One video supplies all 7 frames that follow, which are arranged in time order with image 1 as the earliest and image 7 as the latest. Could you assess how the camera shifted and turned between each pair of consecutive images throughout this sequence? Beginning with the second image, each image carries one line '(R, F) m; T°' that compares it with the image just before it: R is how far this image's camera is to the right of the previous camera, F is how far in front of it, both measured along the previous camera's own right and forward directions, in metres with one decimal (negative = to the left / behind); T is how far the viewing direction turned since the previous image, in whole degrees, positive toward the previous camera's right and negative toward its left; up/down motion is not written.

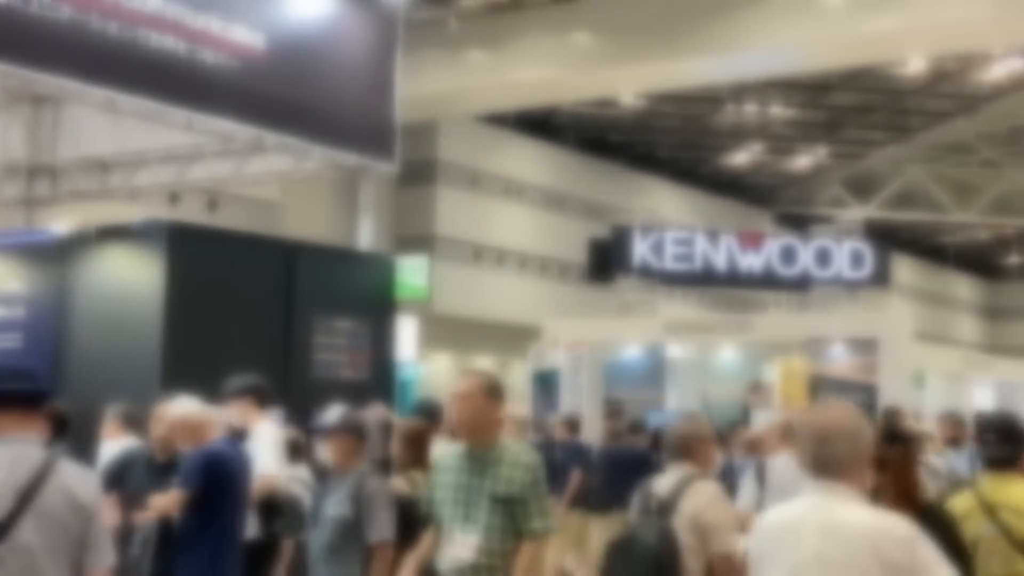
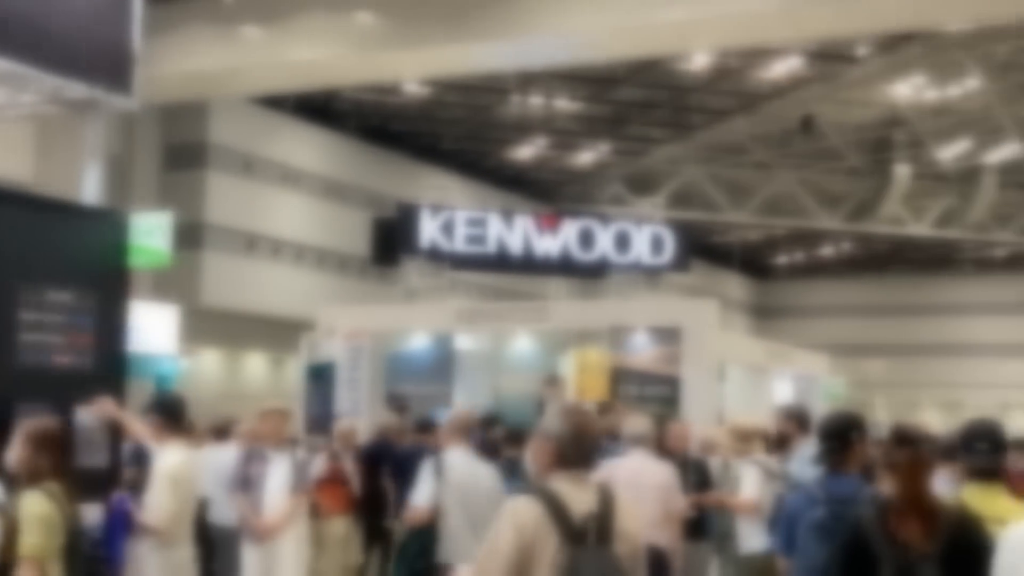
(0.0, +0.5) m; +9°
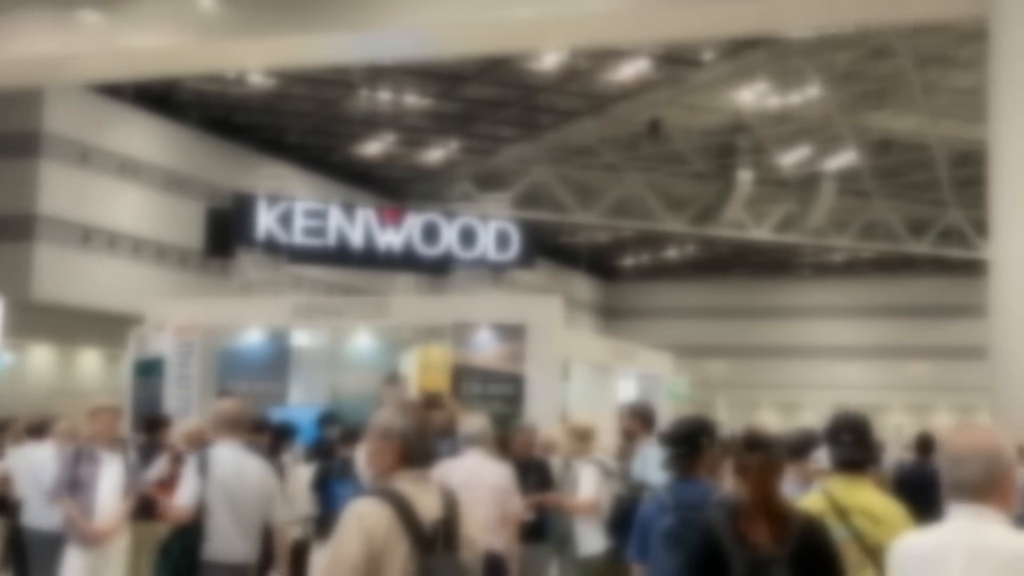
(0.0, +0.1) m; +6°
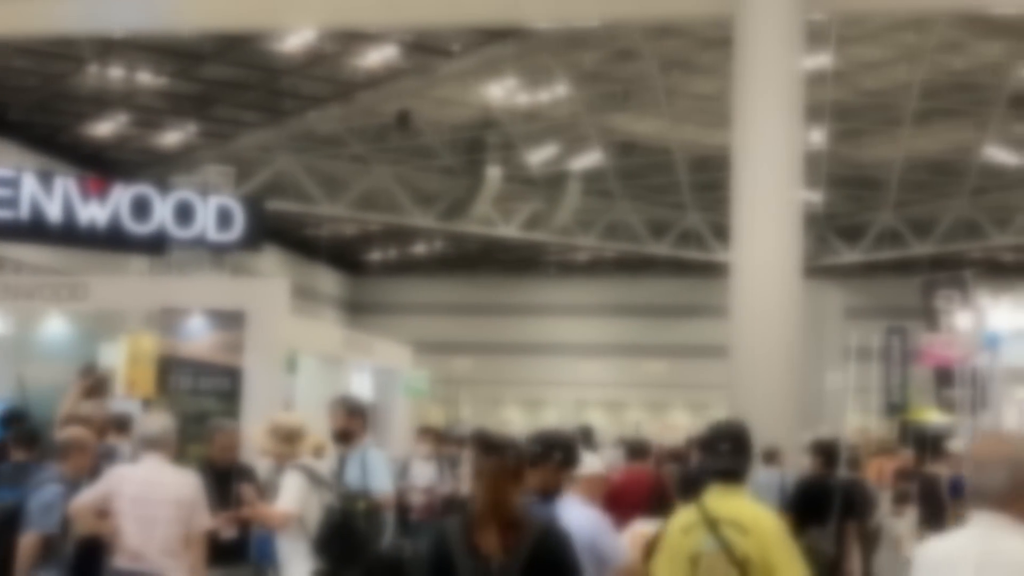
(+0.1, +0.4) m; +11°
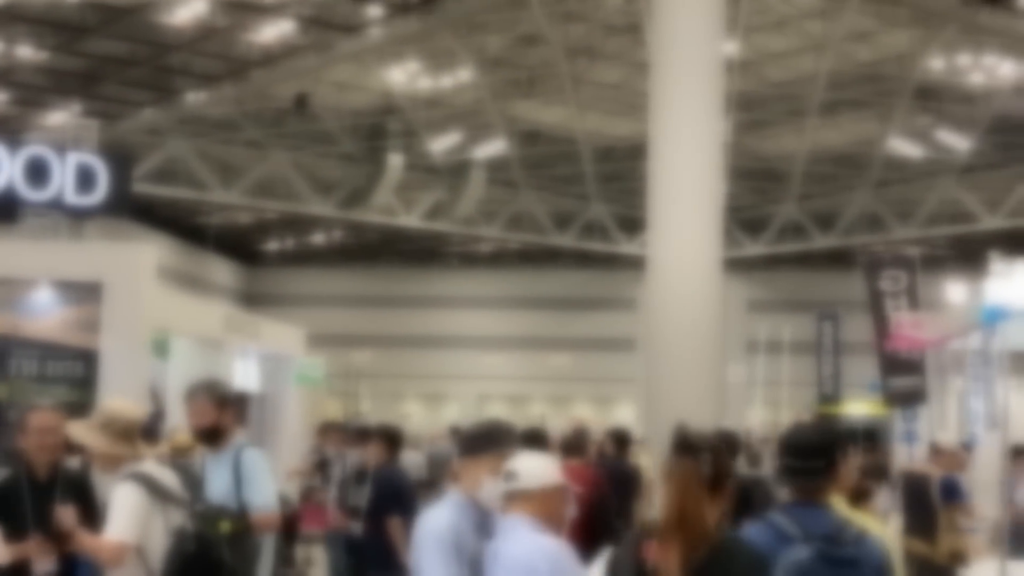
(0.0, +0.6) m; +4°
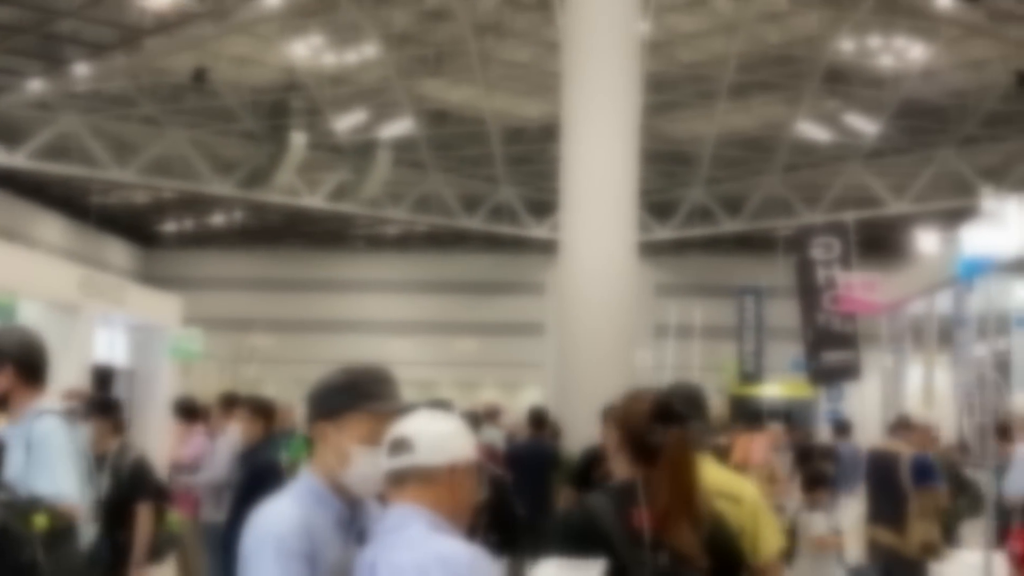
(0.0, +0.5) m; +4°
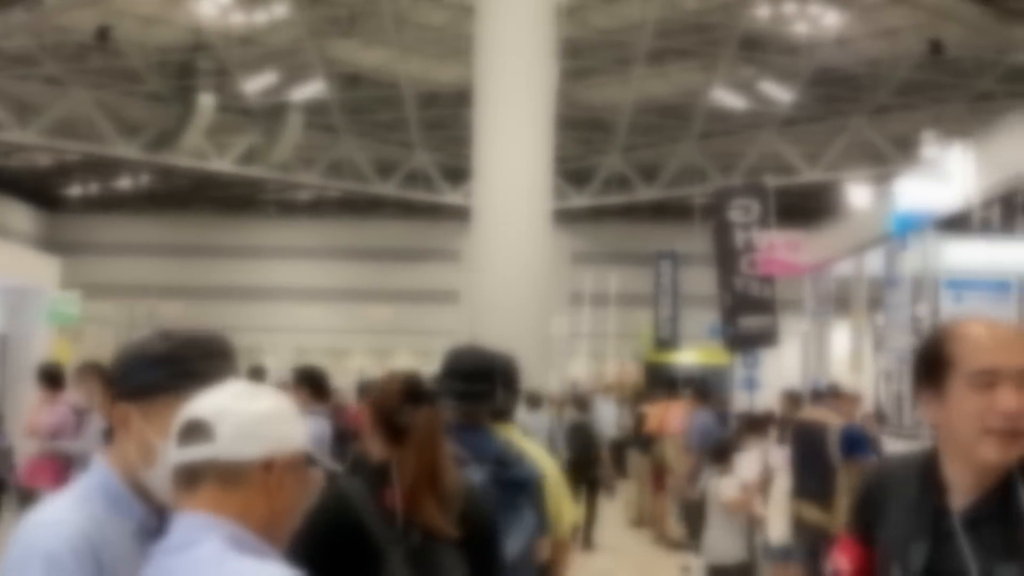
(0.0, +0.2) m; +4°
